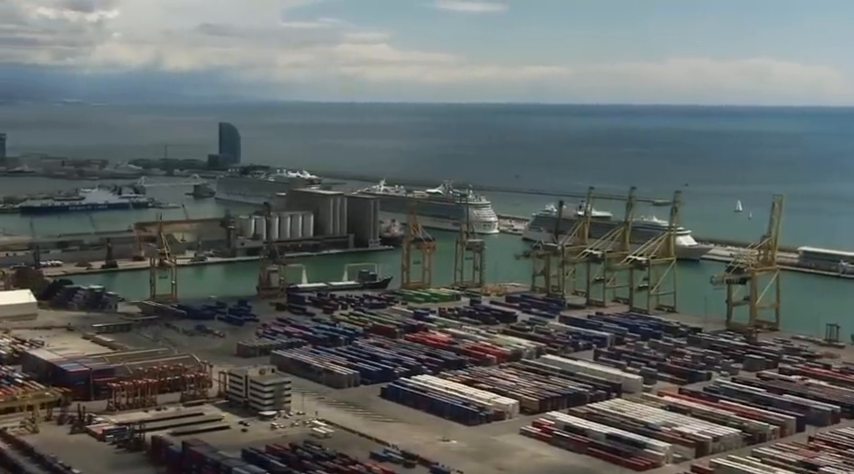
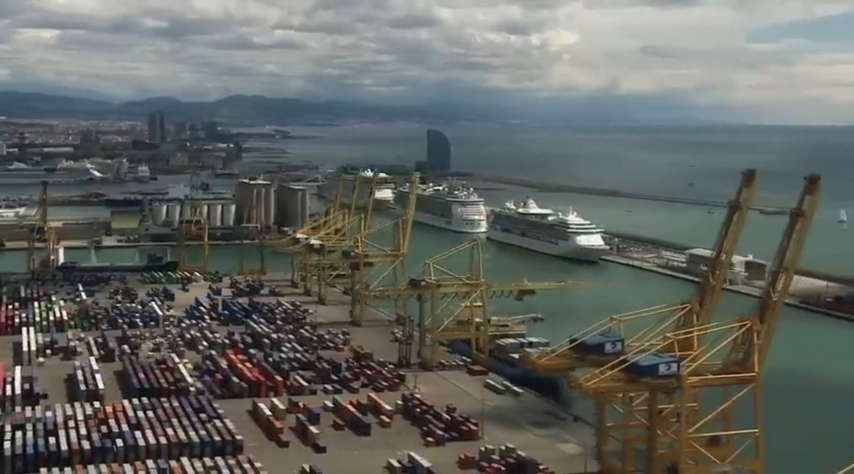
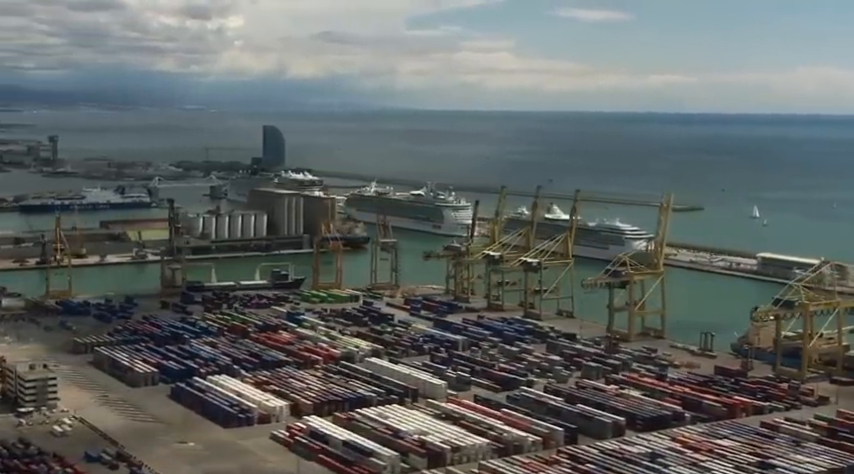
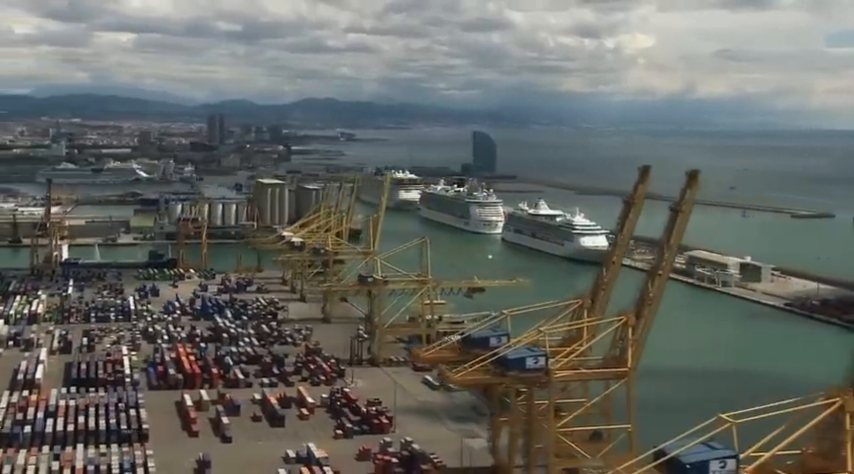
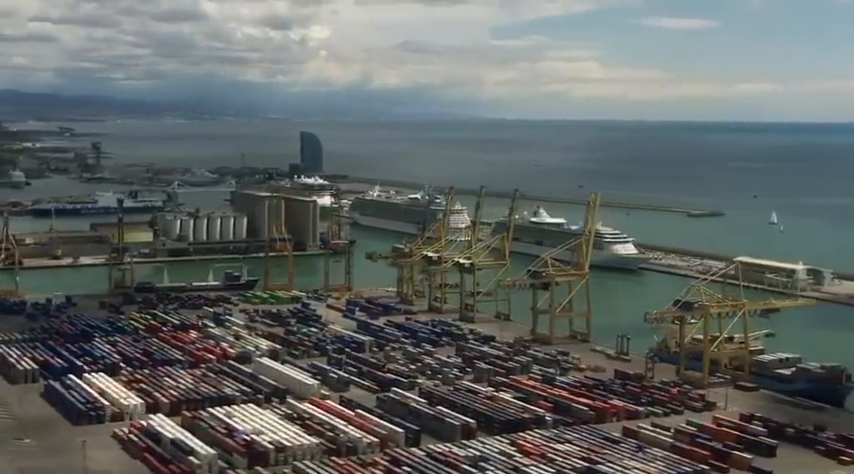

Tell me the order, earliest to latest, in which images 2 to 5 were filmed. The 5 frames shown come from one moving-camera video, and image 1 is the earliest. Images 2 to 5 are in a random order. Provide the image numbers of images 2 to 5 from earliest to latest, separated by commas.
3, 5, 2, 4
